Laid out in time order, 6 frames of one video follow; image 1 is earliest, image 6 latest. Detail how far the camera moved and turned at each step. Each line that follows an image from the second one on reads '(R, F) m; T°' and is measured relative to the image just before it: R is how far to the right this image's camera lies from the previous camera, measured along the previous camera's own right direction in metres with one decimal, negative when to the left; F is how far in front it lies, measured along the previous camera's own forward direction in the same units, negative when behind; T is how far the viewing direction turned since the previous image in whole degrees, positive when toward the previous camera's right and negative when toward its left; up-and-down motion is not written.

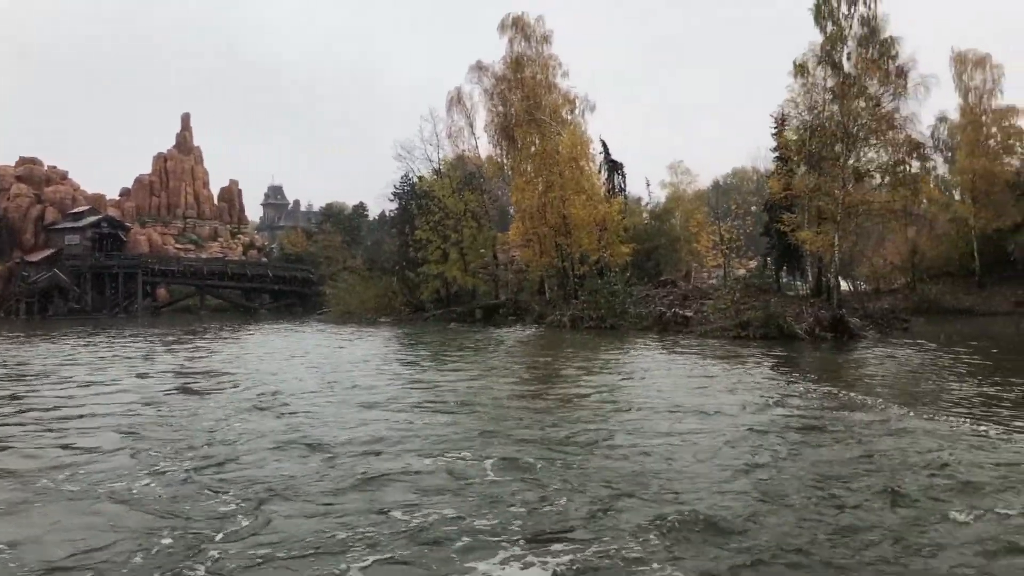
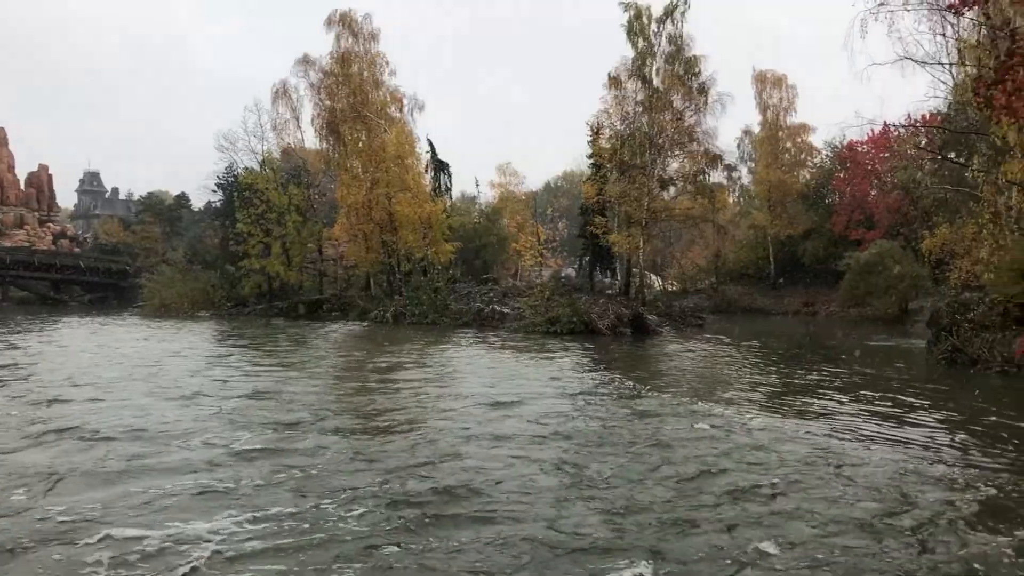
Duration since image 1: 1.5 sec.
(+0.4, -0.7) m; +10°
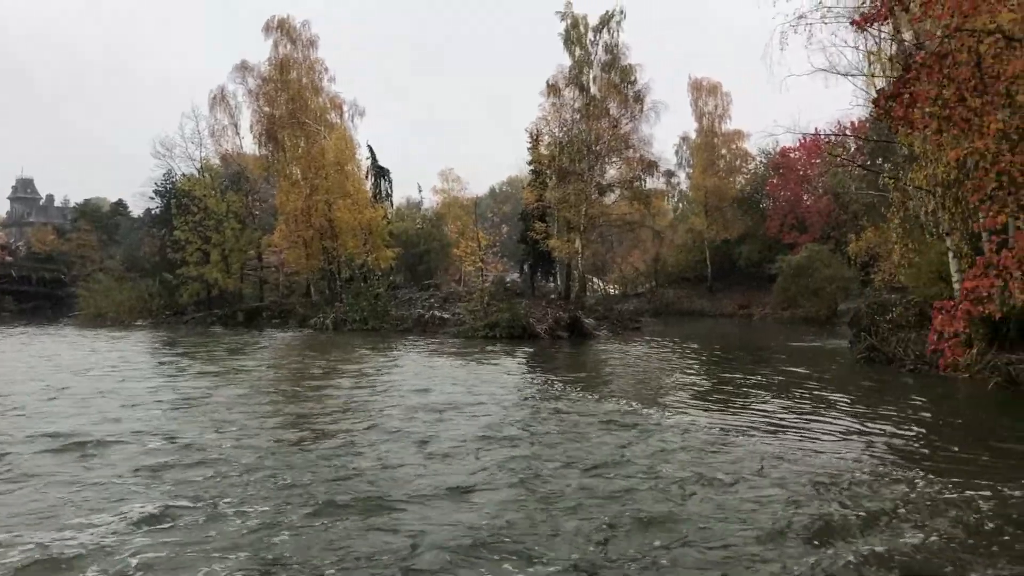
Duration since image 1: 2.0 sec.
(+0.2, -0.3) m; +3°
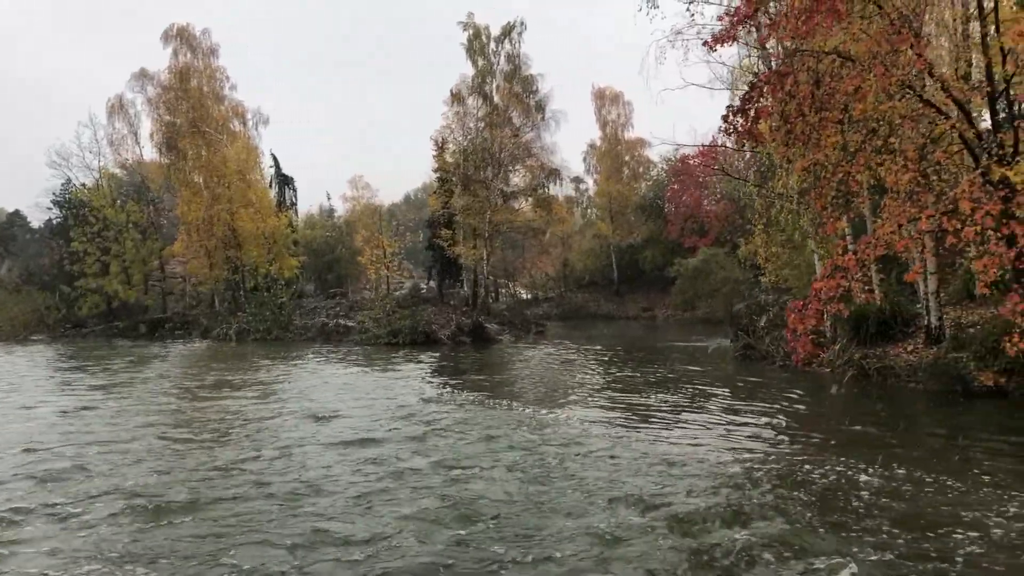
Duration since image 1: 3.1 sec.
(+0.5, -0.4) m; +5°
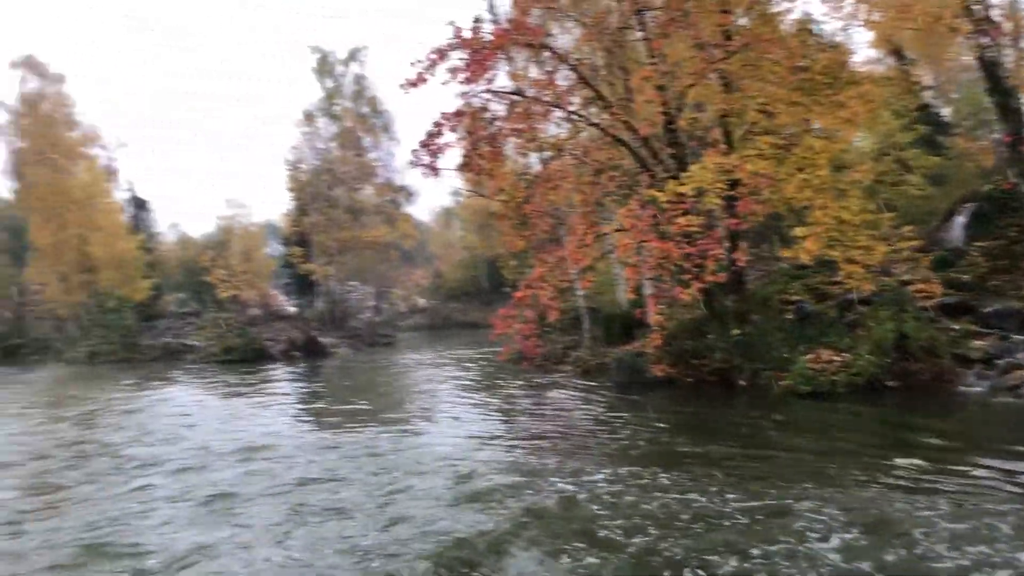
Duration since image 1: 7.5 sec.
(+2.5, -1.4) m; +5°
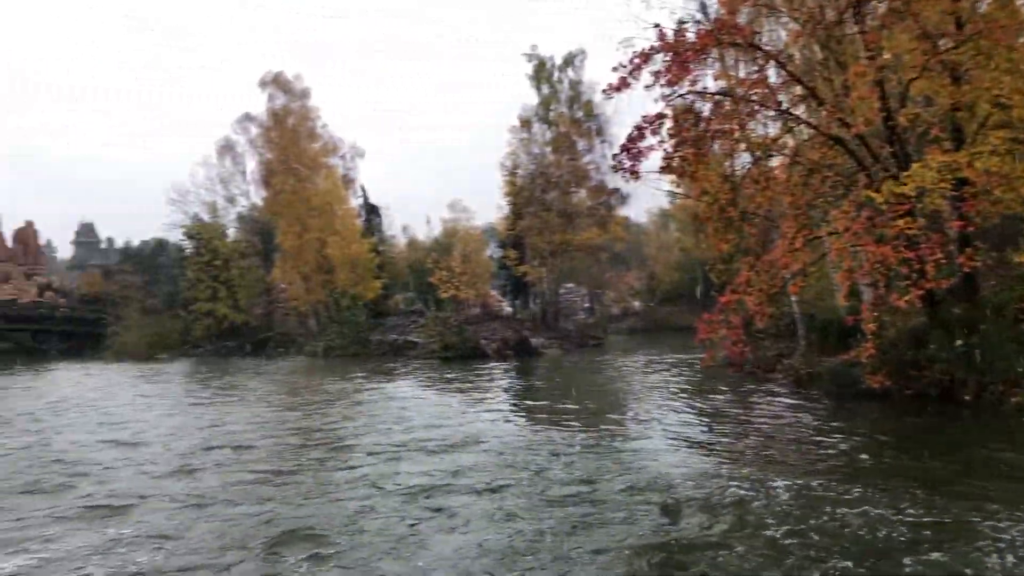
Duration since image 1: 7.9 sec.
(+0.2, -0.1) m; -13°
